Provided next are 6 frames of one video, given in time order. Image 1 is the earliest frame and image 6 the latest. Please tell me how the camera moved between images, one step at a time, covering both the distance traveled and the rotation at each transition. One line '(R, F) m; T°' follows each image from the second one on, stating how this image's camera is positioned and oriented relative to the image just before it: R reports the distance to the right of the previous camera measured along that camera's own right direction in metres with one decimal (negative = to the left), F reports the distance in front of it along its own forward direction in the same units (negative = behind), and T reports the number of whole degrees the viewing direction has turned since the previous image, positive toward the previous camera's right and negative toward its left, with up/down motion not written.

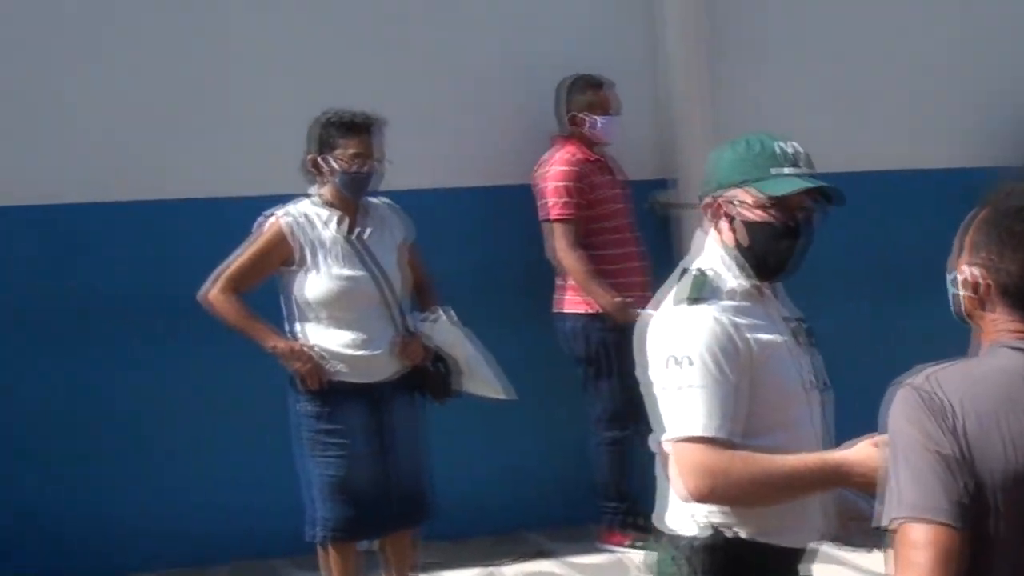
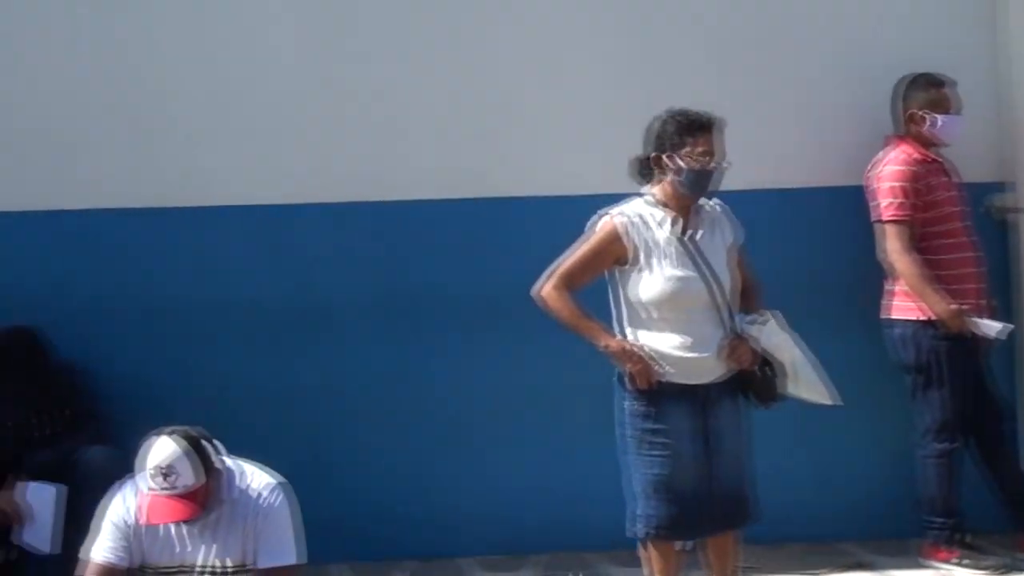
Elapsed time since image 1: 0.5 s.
(-0.4, 0.0) m; -10°
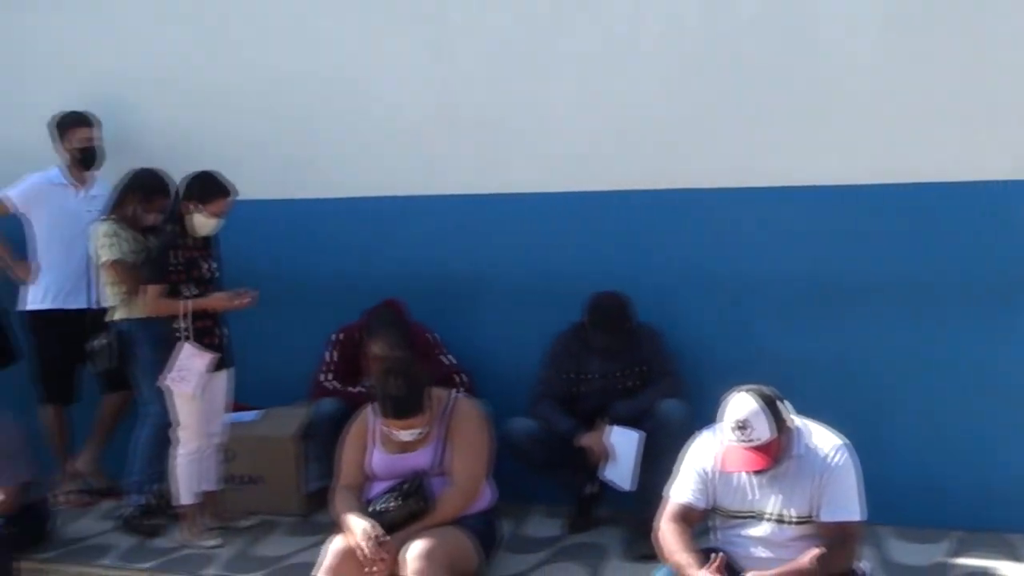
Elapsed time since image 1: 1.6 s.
(-0.7, -0.5) m; -18°
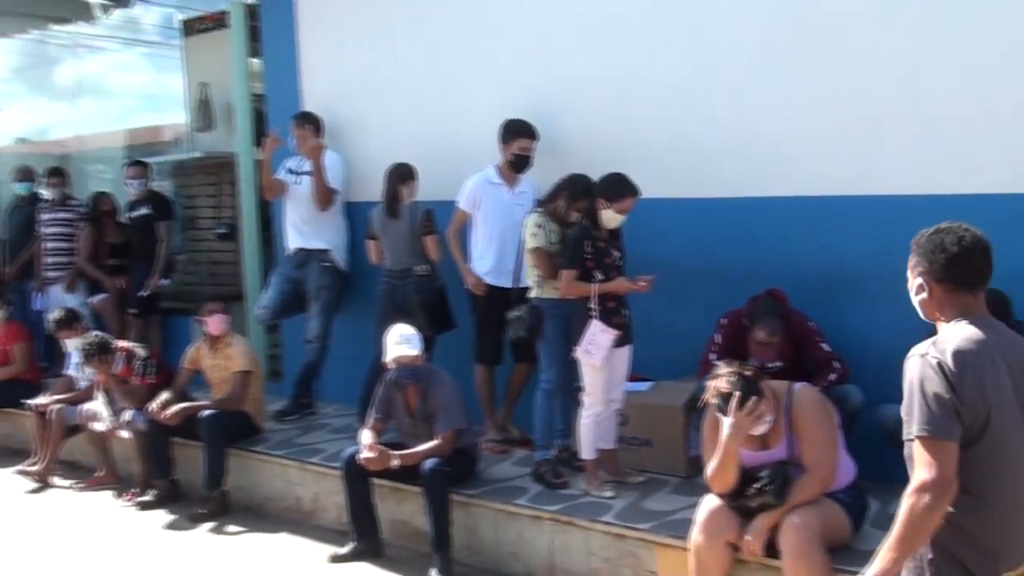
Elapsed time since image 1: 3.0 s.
(-0.1, -0.6) m; -18°
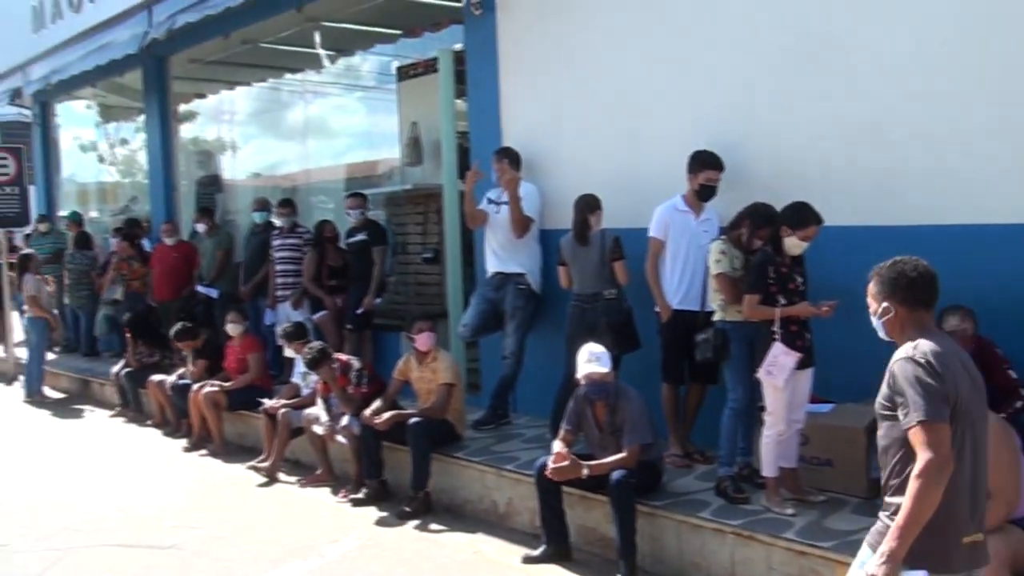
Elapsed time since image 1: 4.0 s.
(+0.1, -0.4) m; -10°
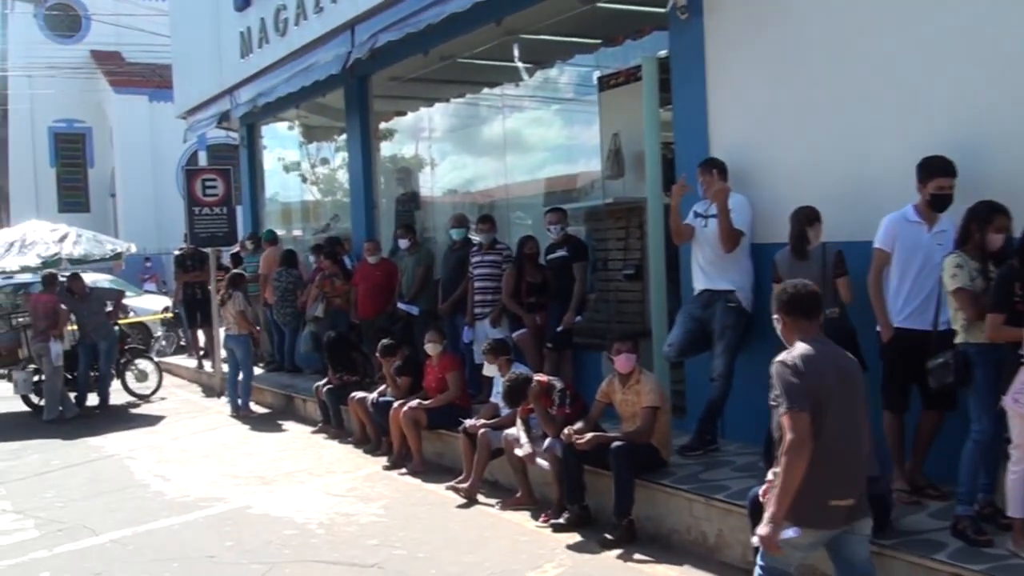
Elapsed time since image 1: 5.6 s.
(-0.1, +0.3) m; -10°
